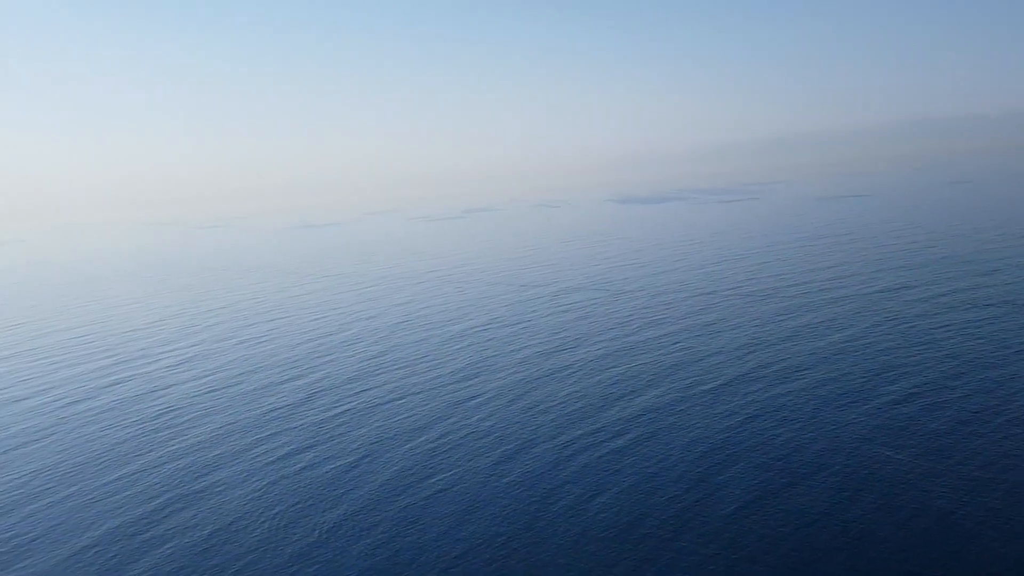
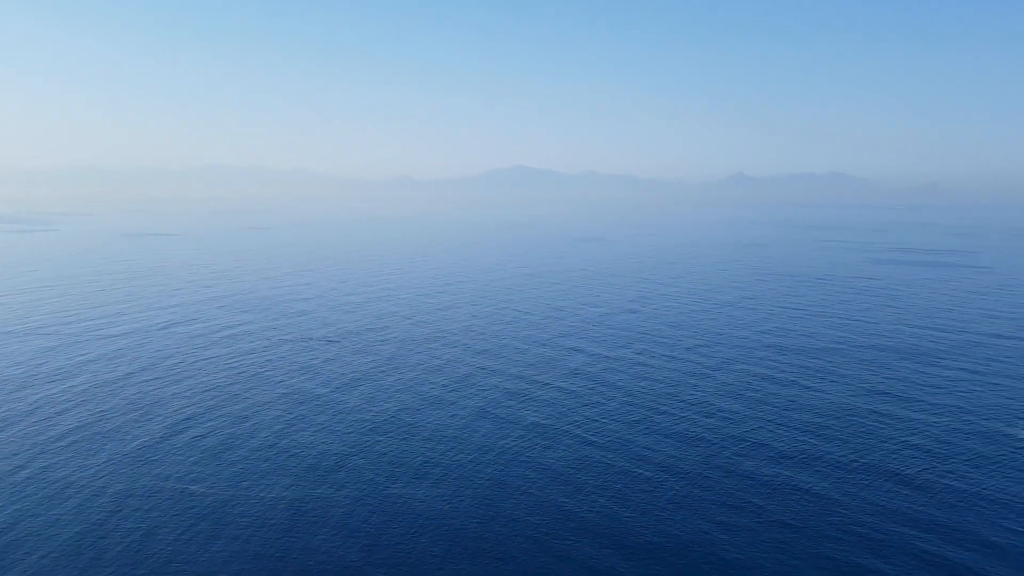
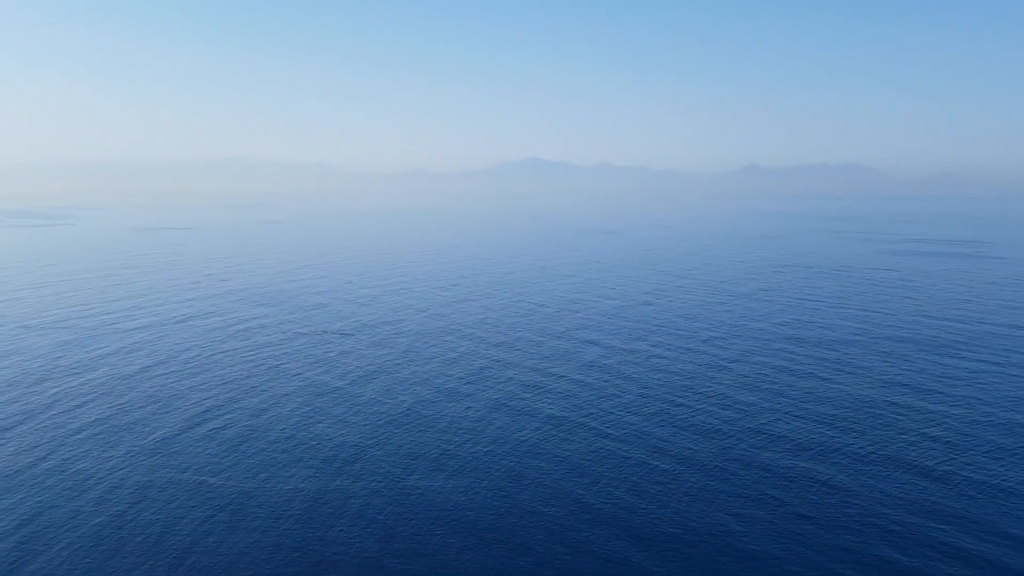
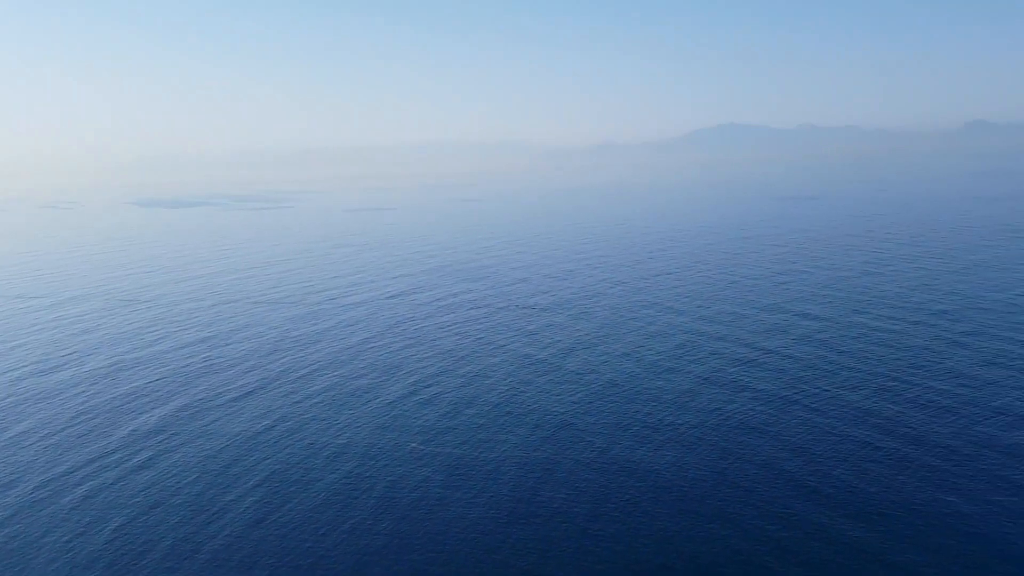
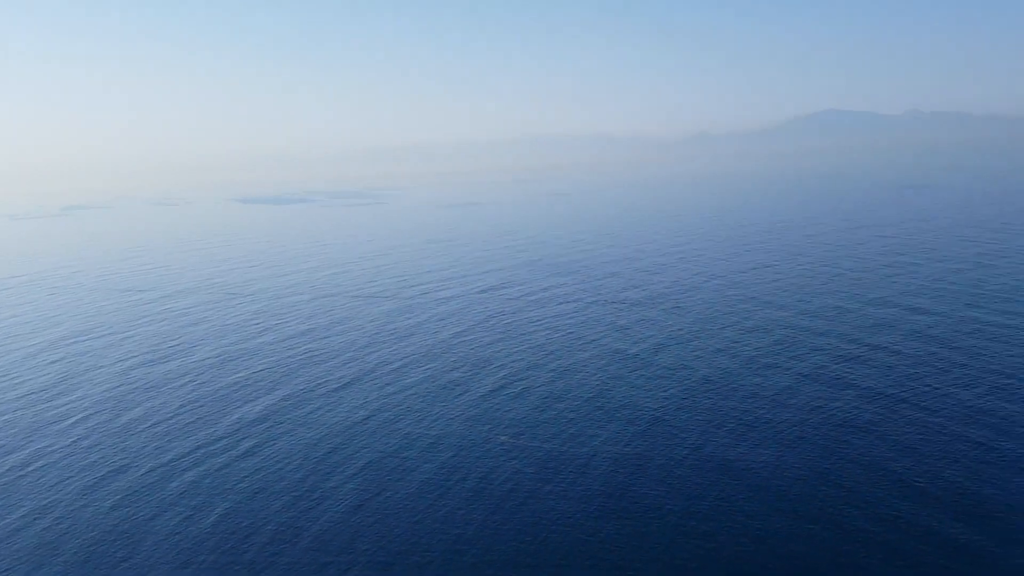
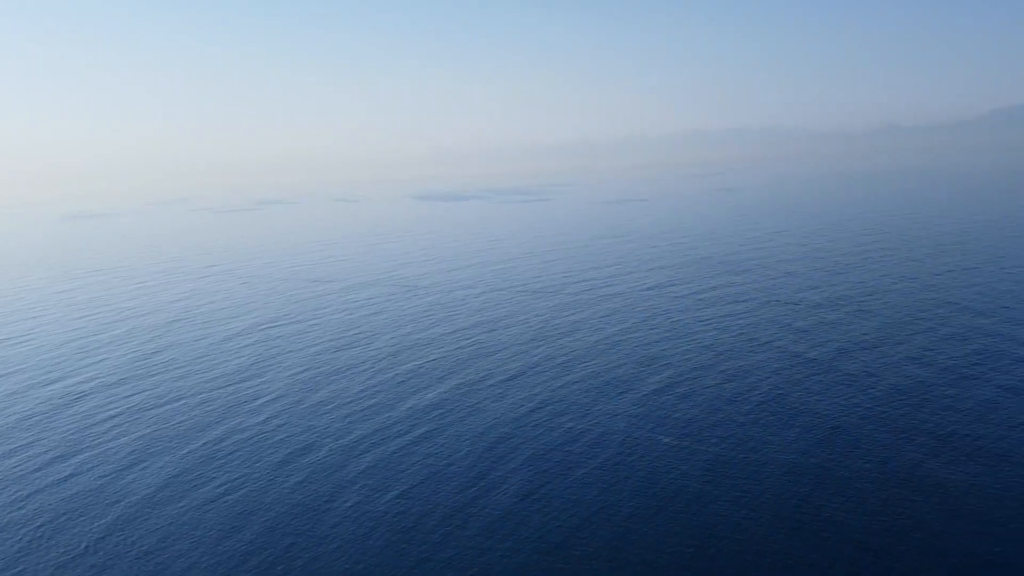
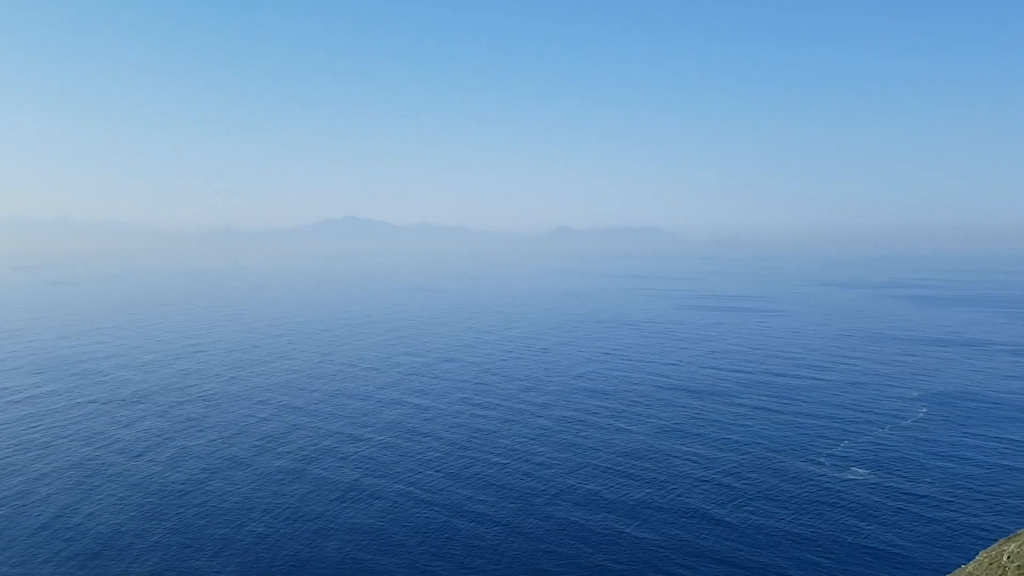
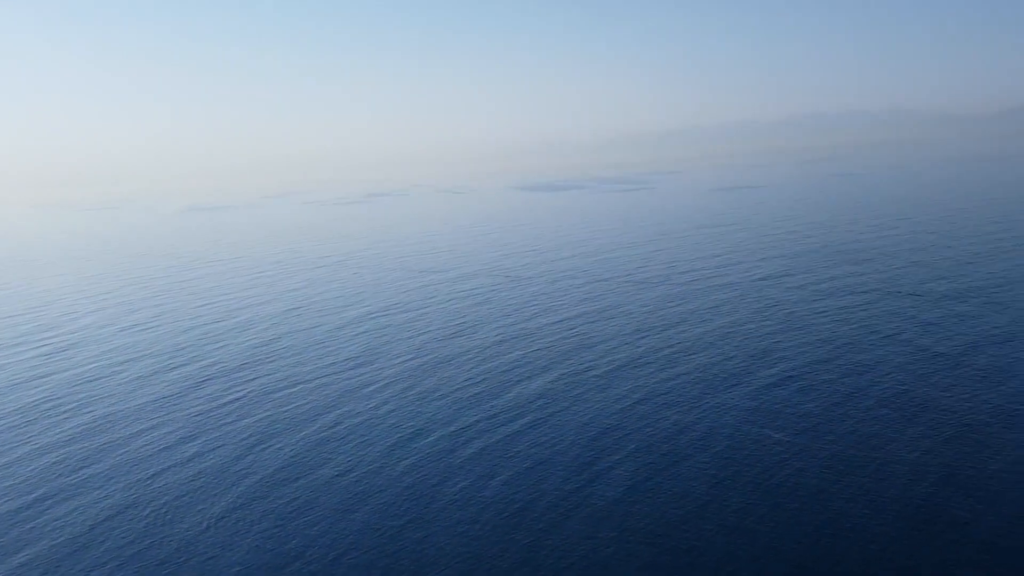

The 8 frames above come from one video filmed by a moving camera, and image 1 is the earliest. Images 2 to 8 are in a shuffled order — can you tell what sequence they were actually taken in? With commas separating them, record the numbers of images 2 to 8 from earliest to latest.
8, 6, 5, 4, 3, 2, 7
